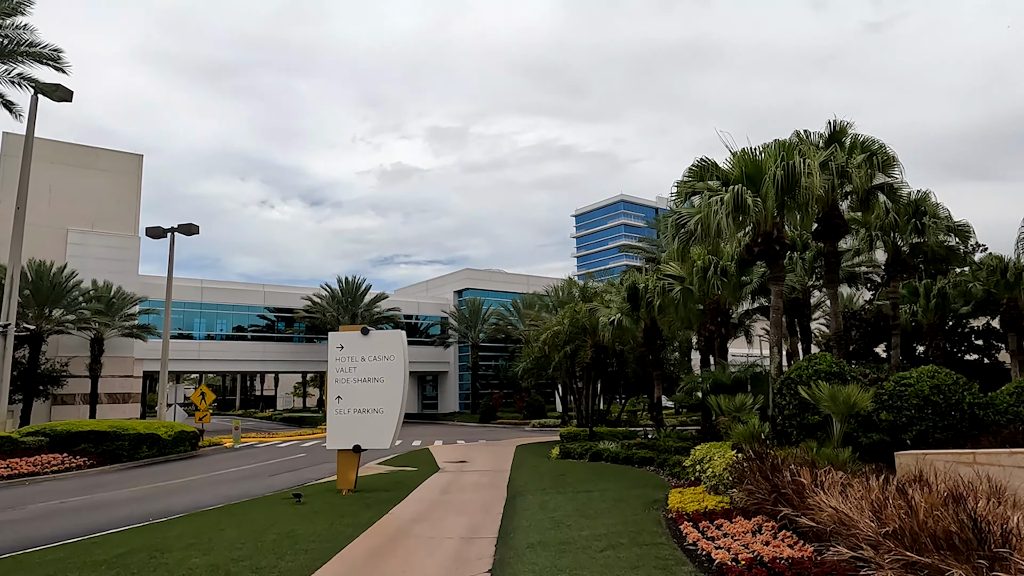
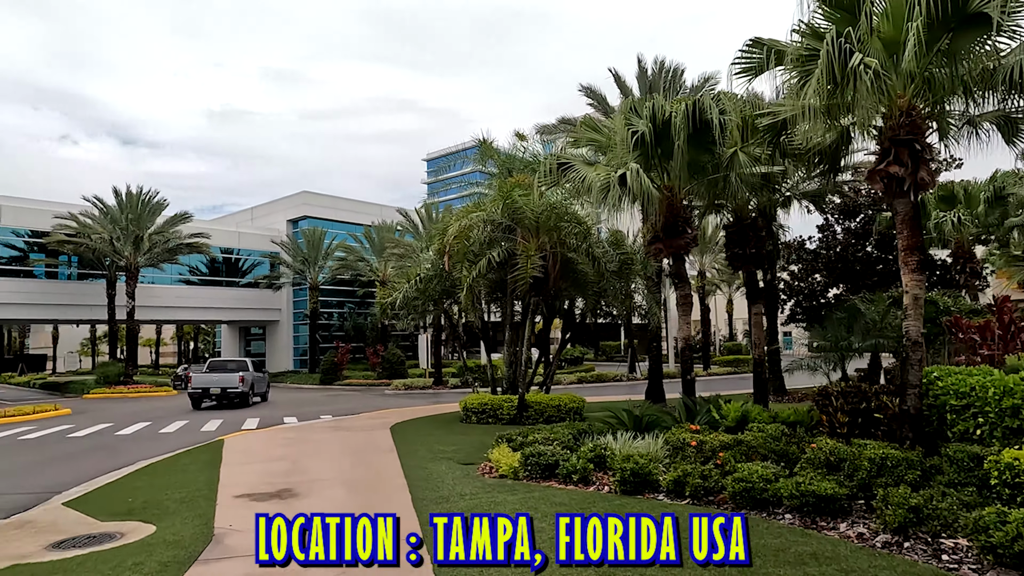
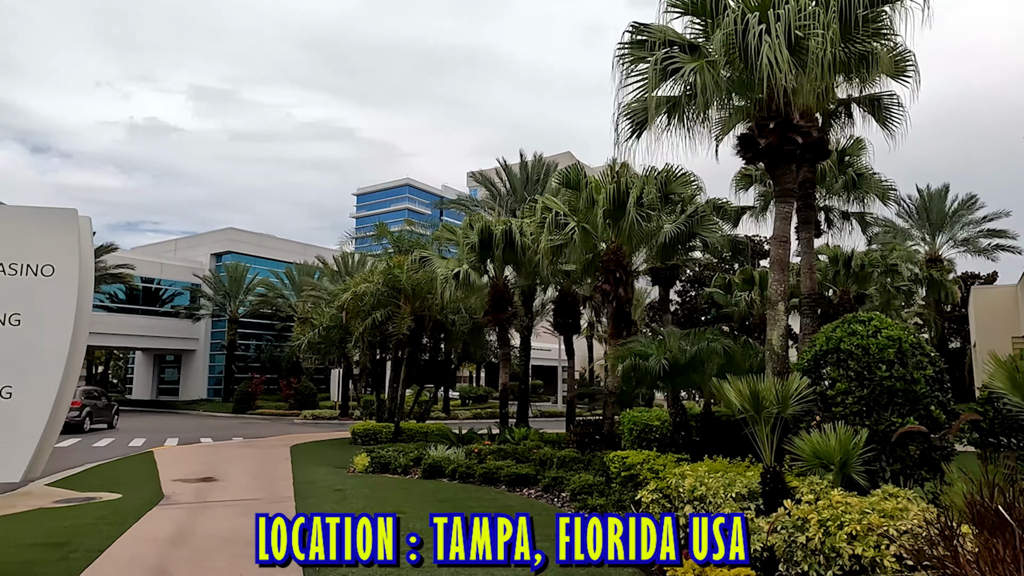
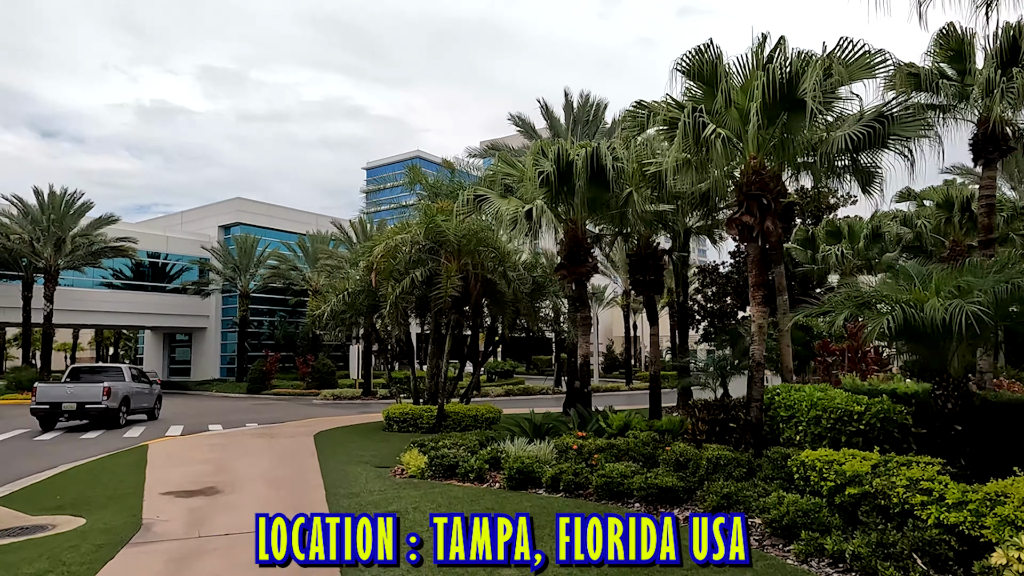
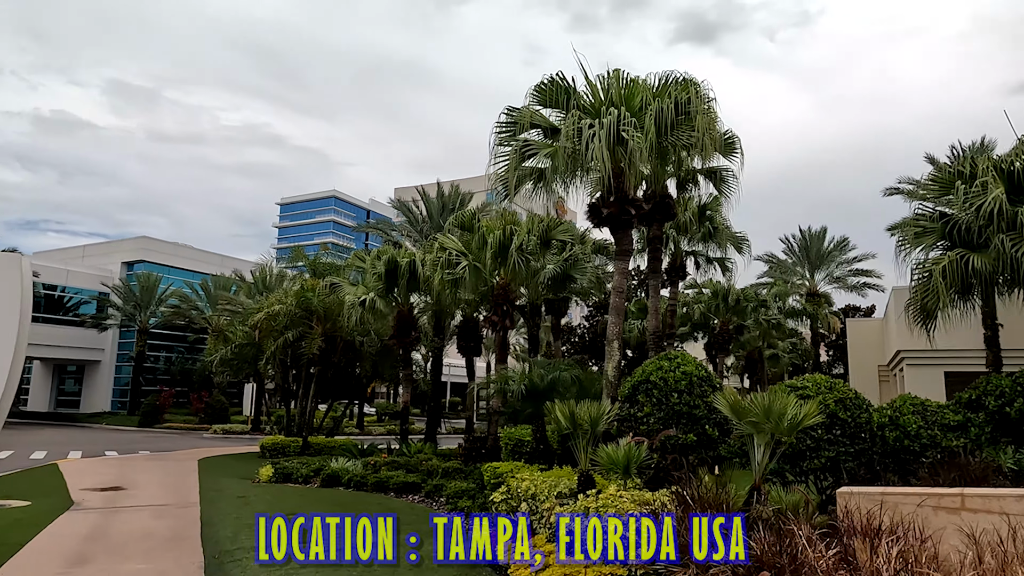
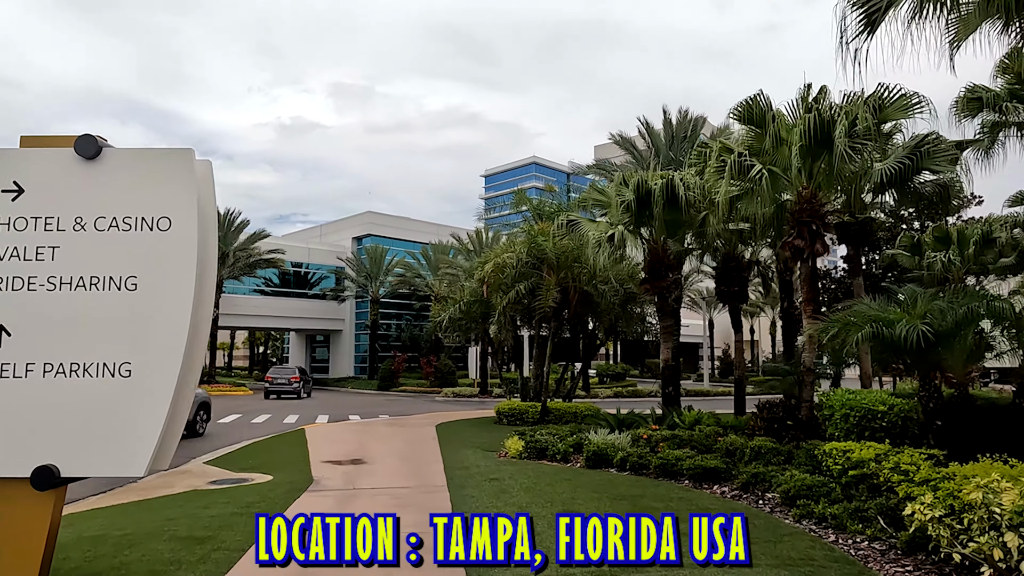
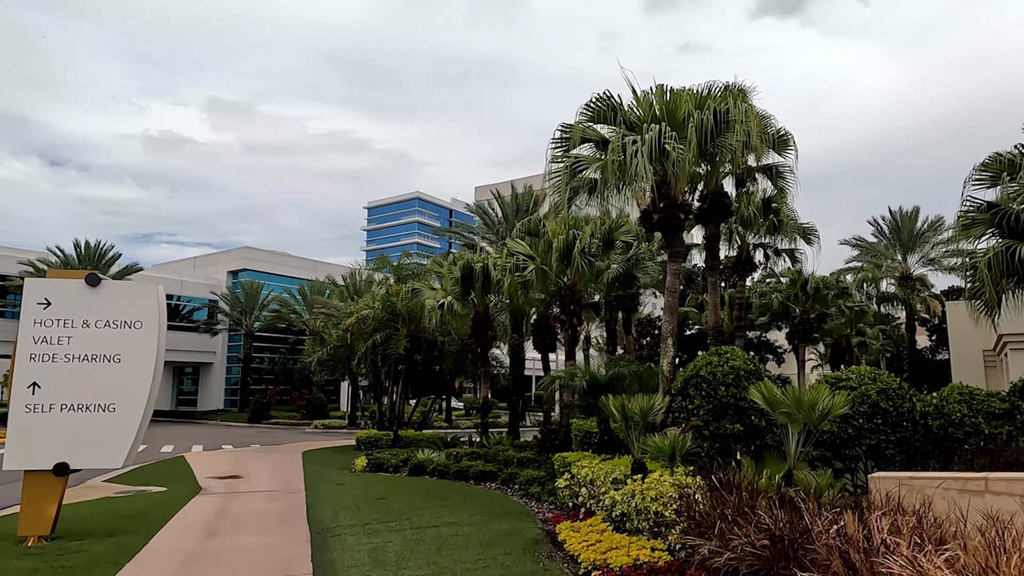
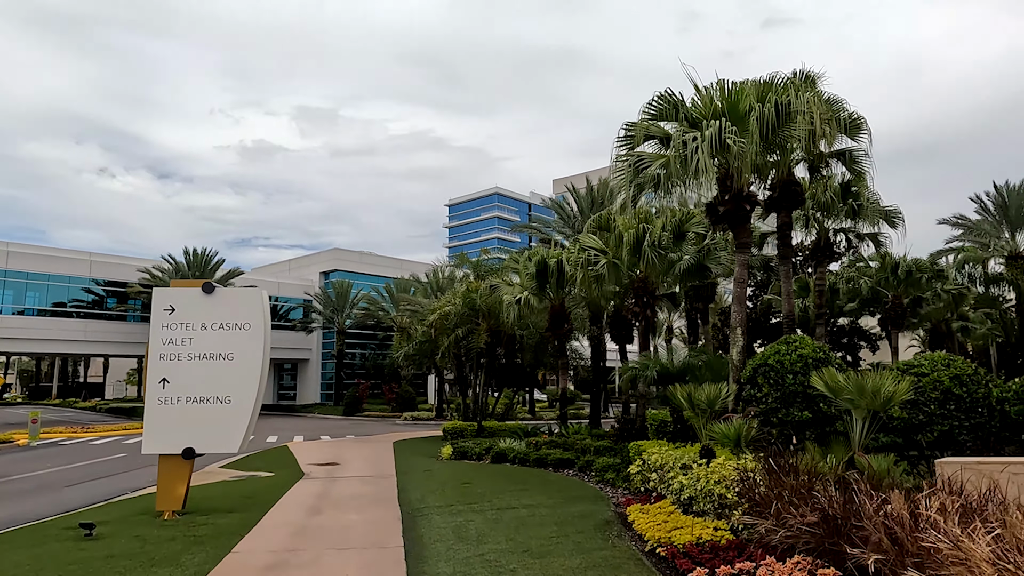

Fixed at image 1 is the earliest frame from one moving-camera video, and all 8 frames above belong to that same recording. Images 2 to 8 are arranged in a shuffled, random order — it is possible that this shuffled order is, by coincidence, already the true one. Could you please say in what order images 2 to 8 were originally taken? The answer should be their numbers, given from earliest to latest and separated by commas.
8, 7, 5, 3, 6, 4, 2
